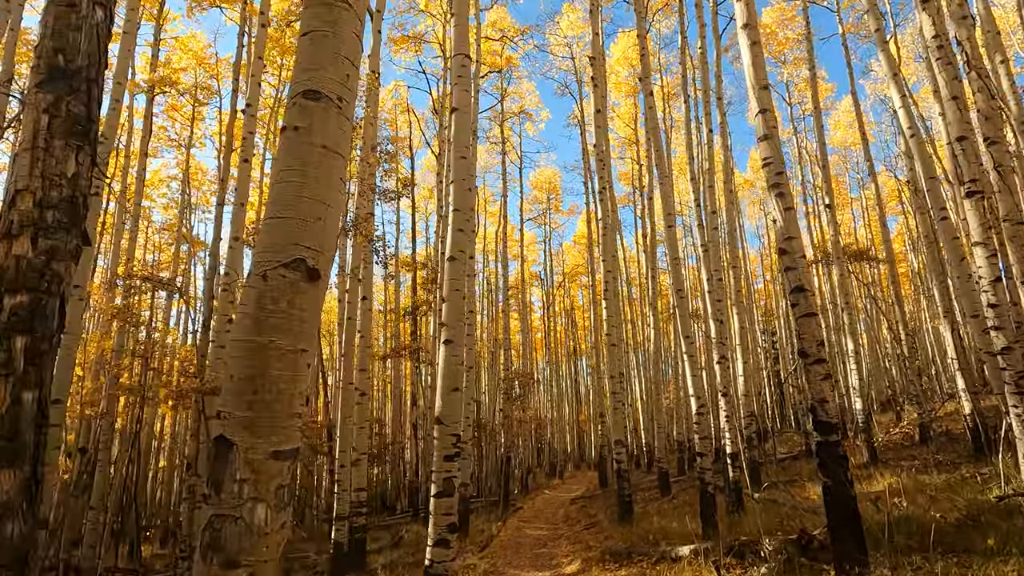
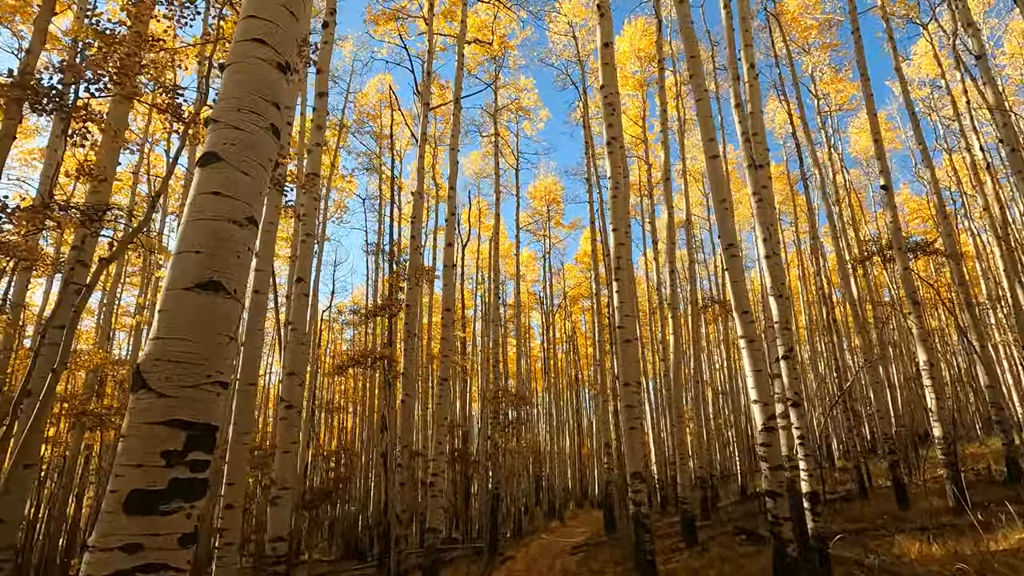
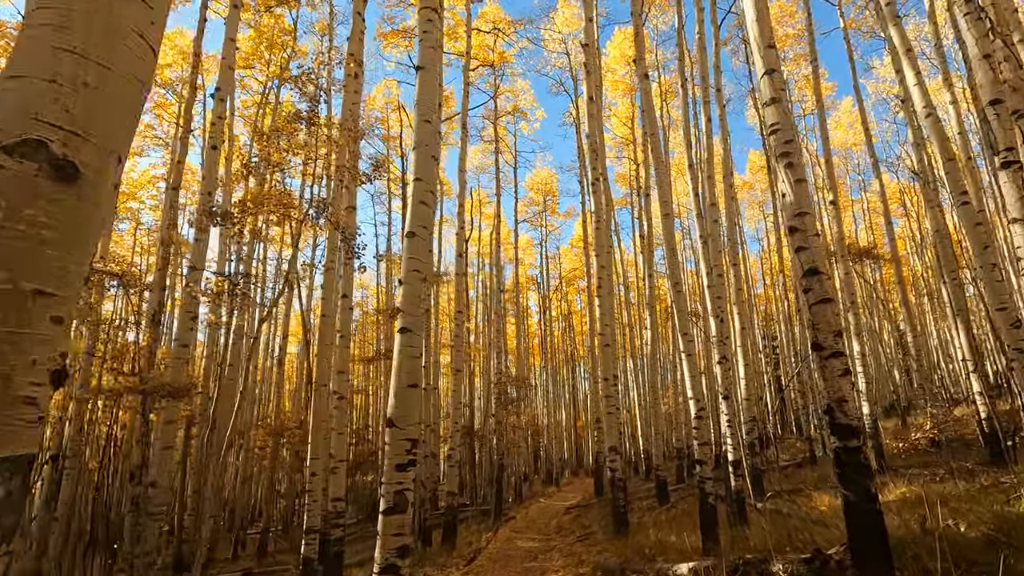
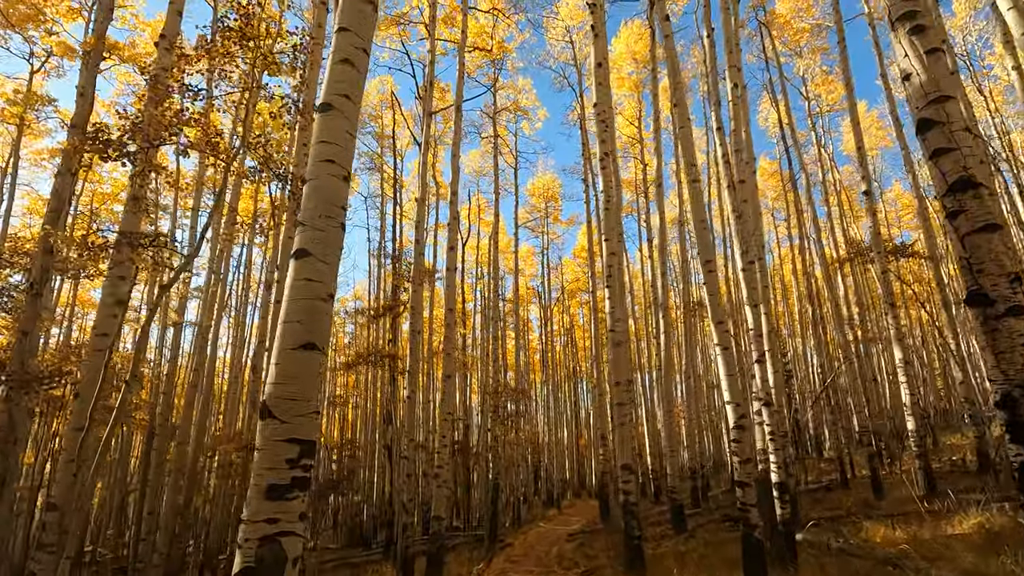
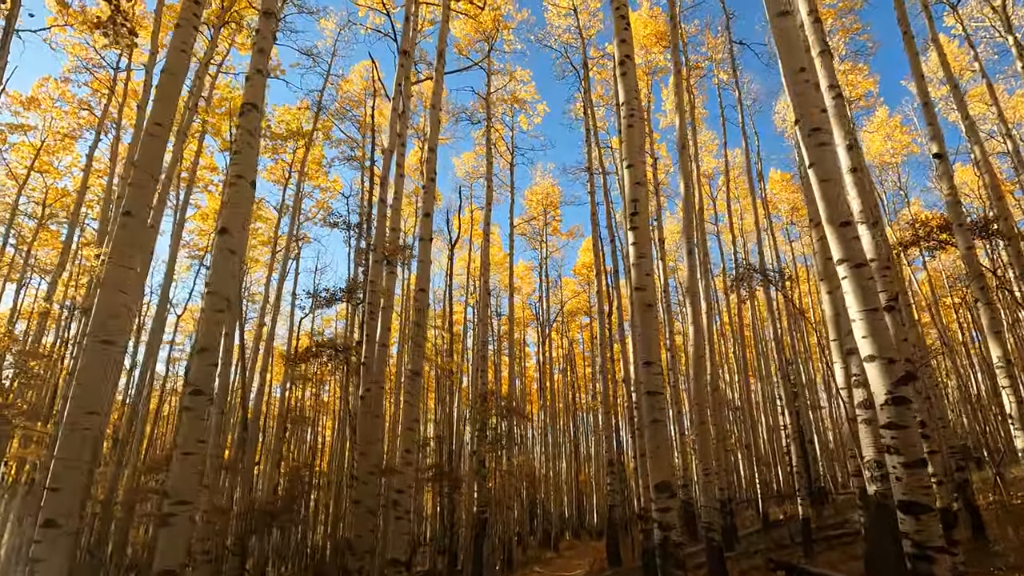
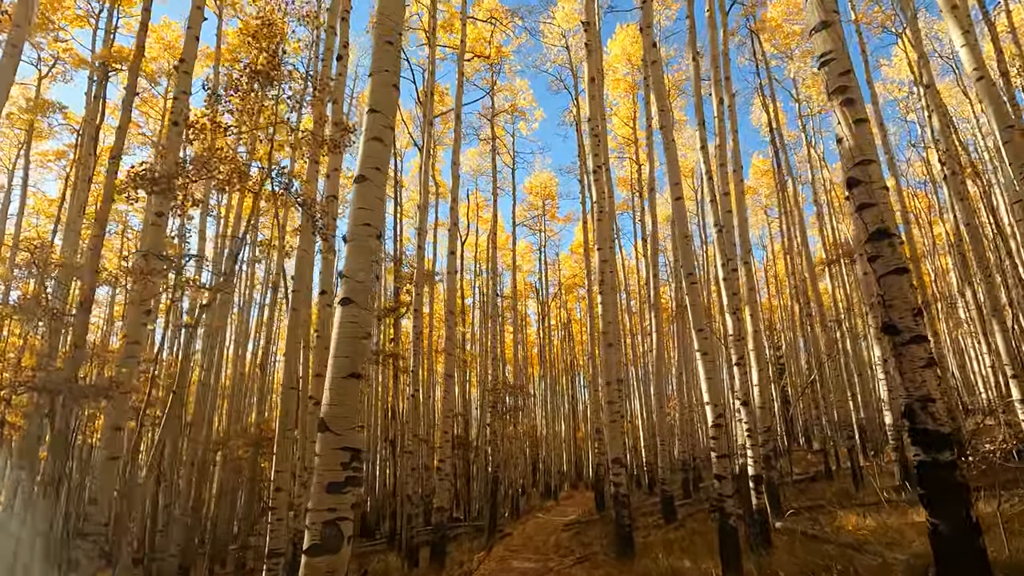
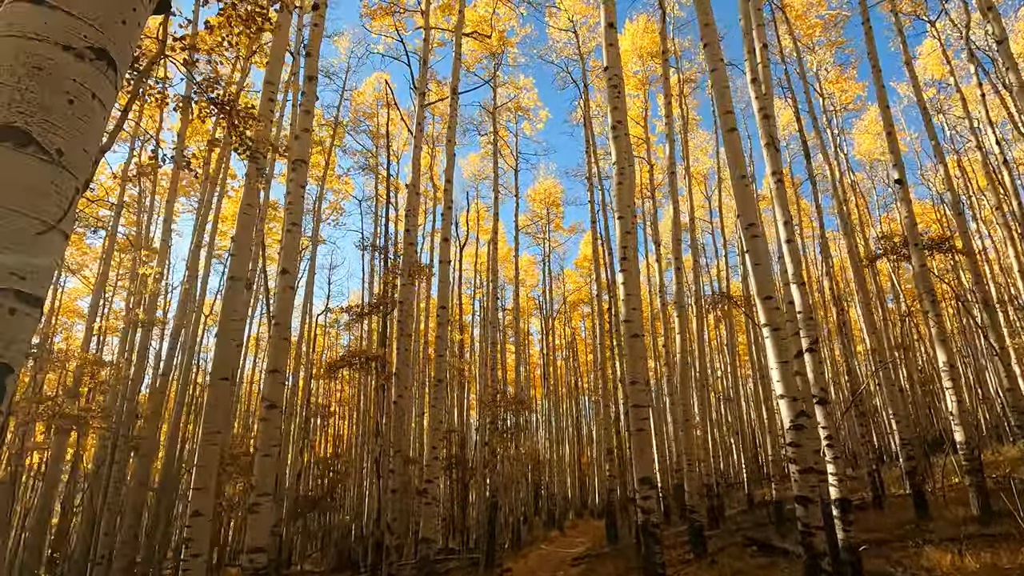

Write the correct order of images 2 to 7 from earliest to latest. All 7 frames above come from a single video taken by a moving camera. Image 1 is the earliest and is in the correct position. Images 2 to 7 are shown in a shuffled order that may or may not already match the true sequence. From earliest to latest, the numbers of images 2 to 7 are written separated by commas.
3, 6, 4, 2, 7, 5
